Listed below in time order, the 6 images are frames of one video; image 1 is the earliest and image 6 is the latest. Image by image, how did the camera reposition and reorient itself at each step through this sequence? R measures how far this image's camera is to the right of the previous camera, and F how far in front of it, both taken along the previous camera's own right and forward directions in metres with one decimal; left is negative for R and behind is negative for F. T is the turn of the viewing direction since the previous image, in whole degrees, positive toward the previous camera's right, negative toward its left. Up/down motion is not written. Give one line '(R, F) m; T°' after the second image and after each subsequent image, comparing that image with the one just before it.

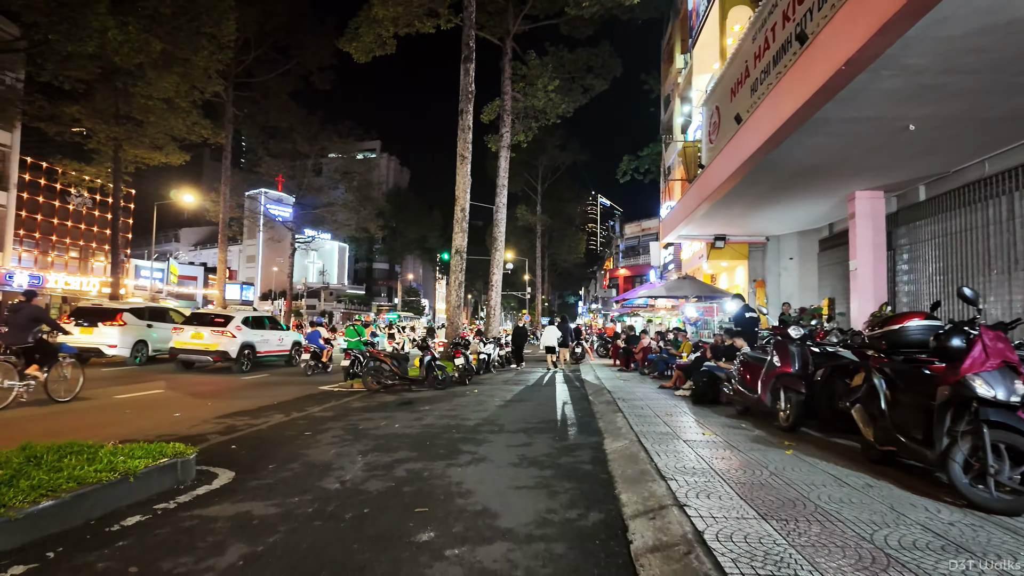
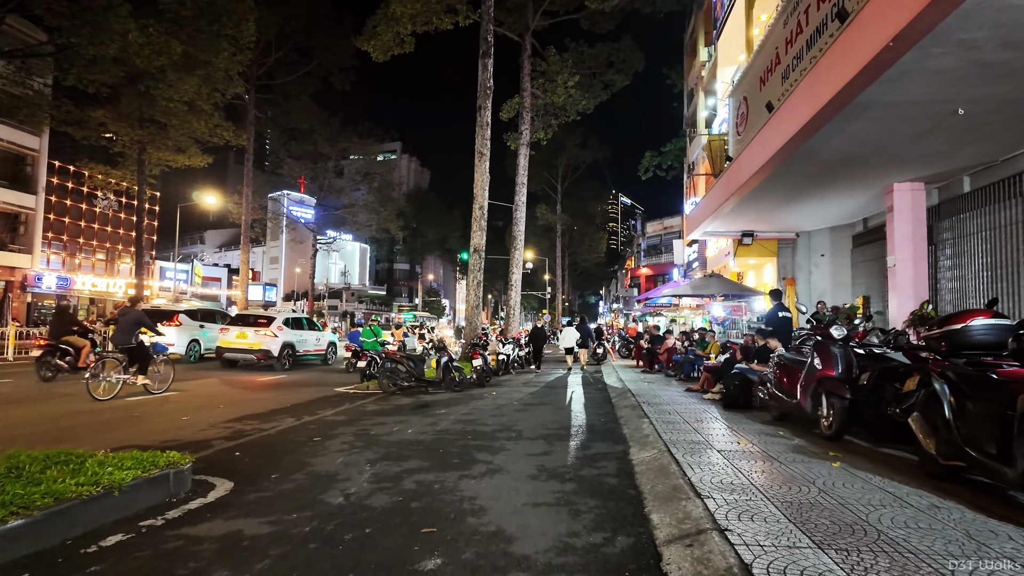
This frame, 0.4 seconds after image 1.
(0.0, +0.4) m; -2°
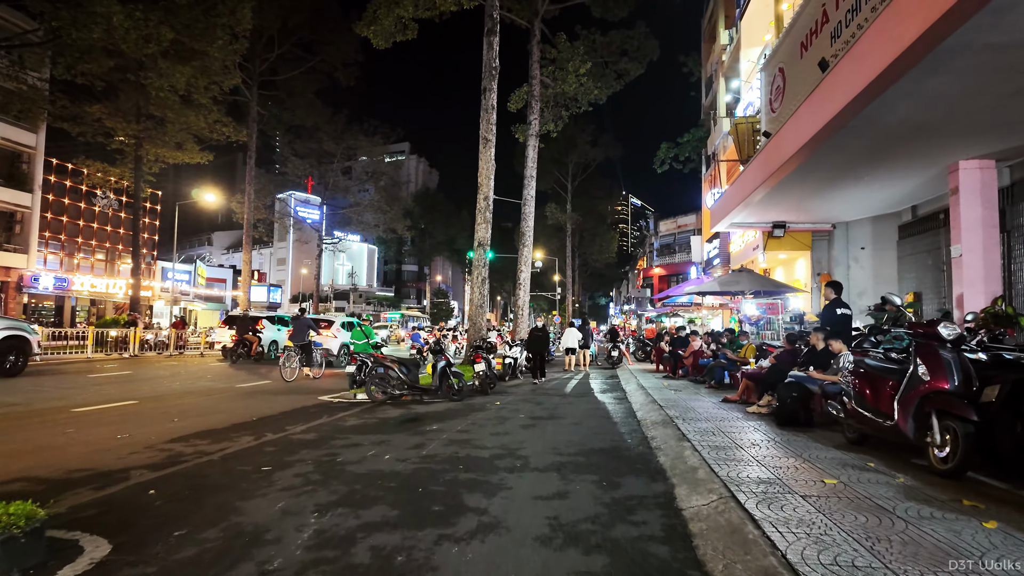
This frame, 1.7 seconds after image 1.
(0.0, +1.4) m; -1°
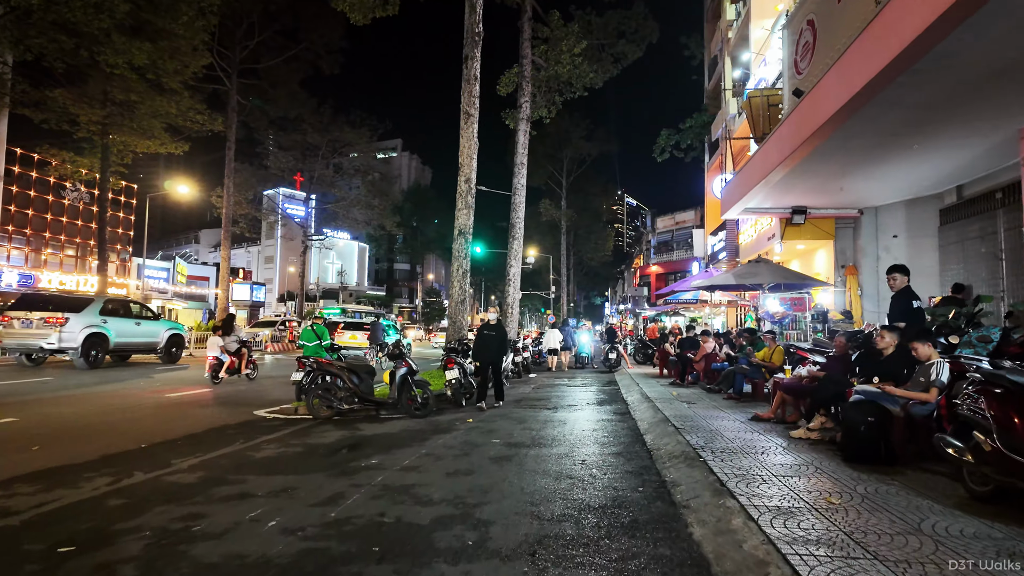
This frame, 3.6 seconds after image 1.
(+0.2, +1.8) m; 0°
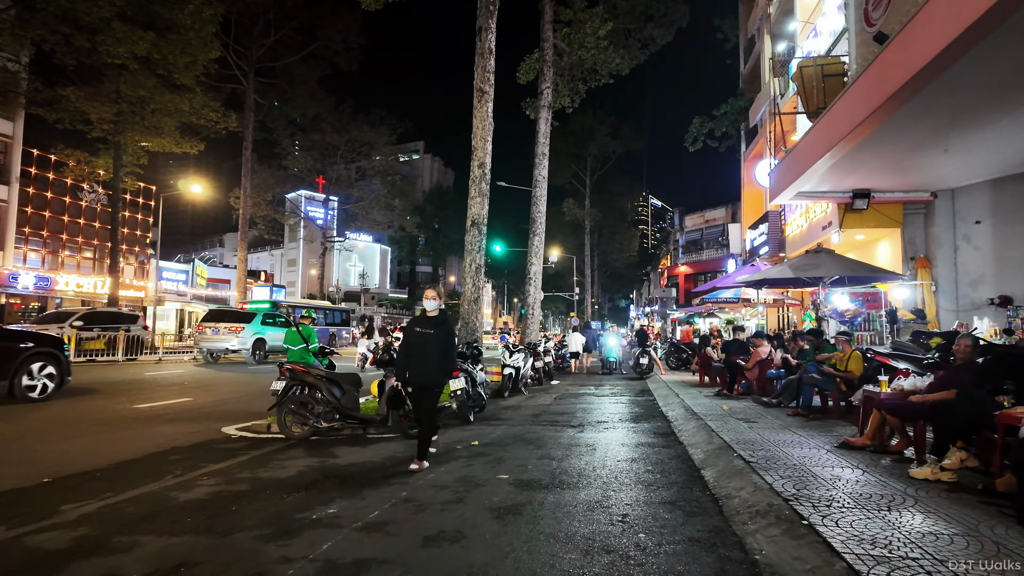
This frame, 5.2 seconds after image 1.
(+0.1, +1.5) m; -2°
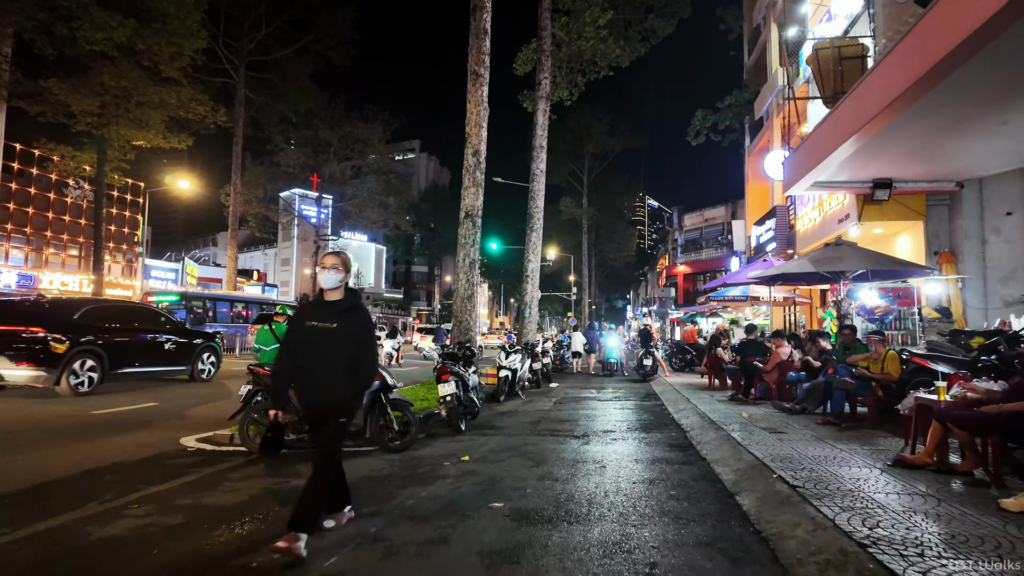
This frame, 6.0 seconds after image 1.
(0.0, +0.8) m; 0°
